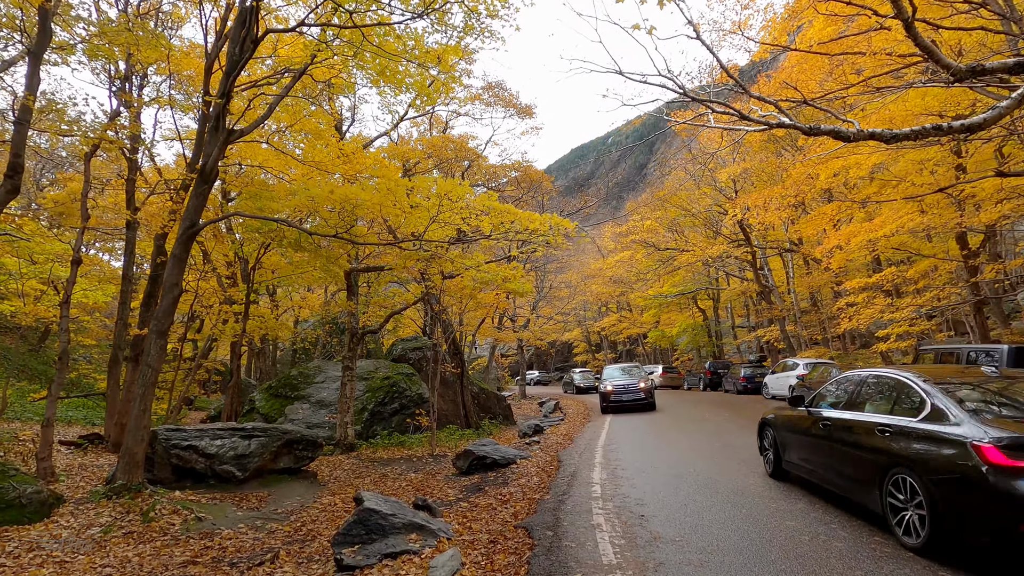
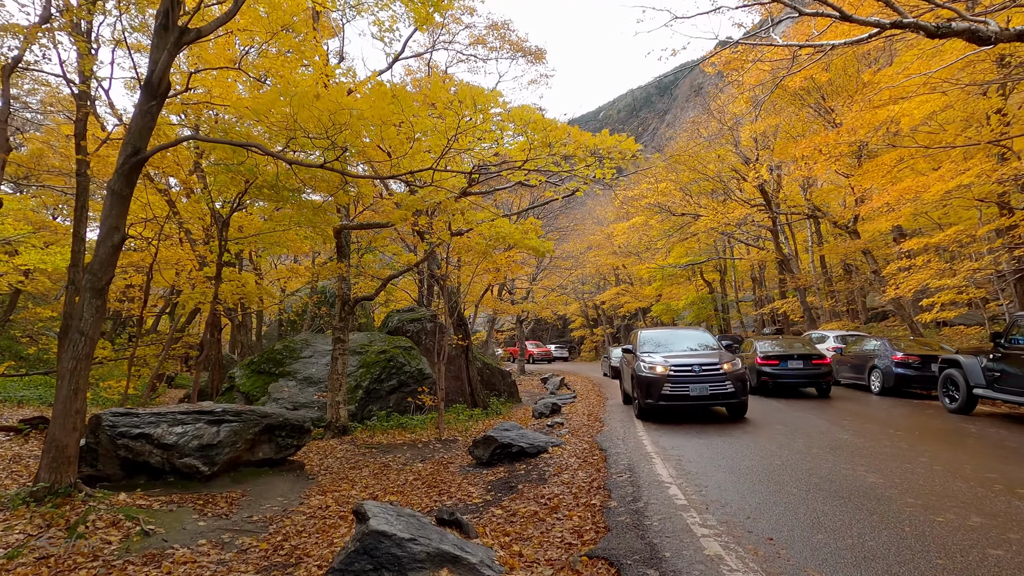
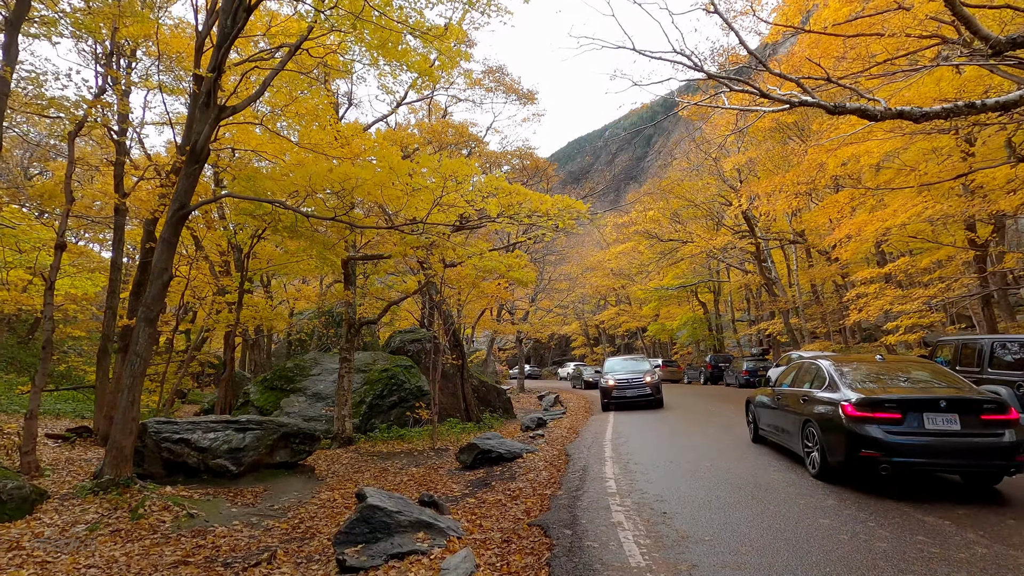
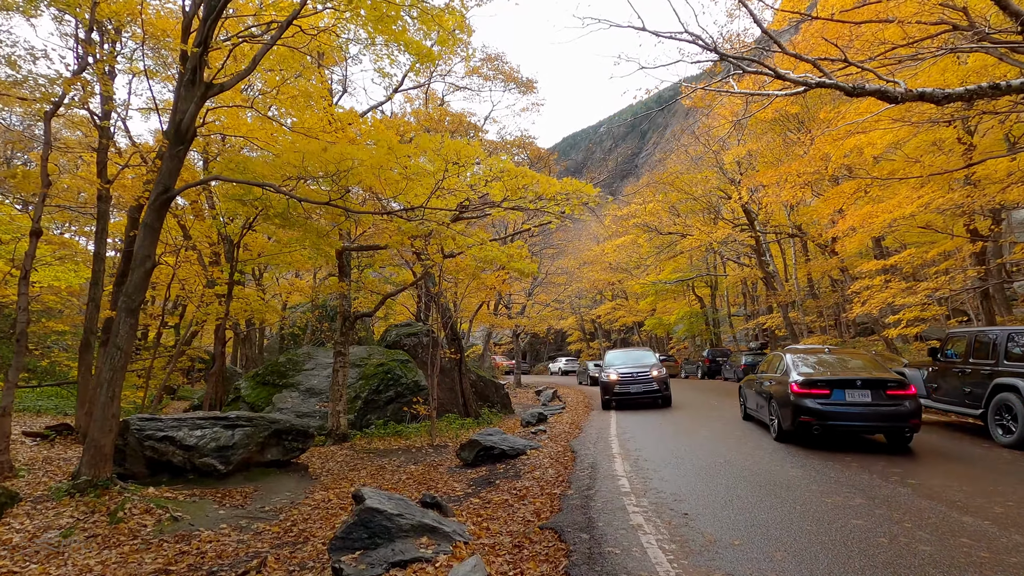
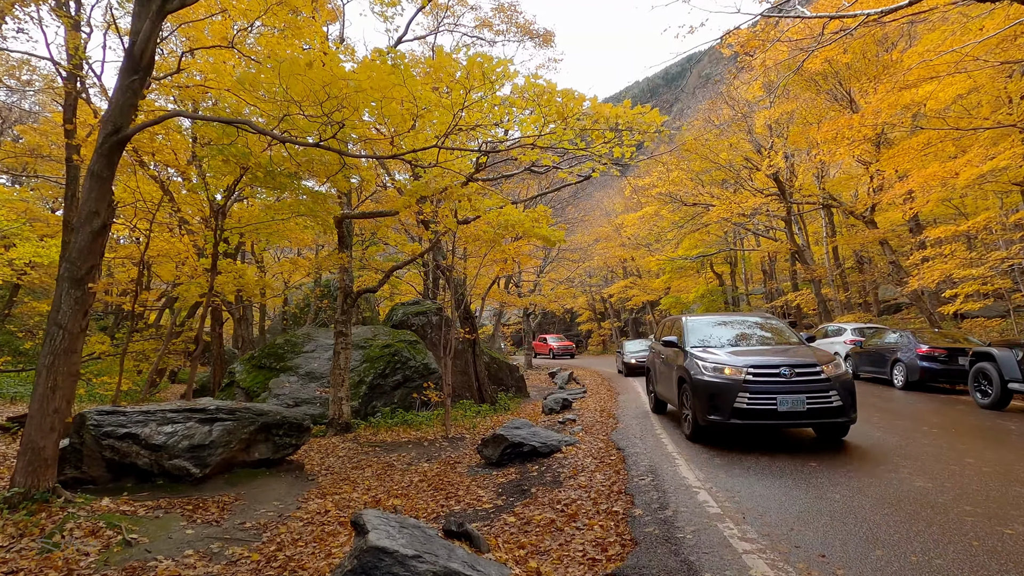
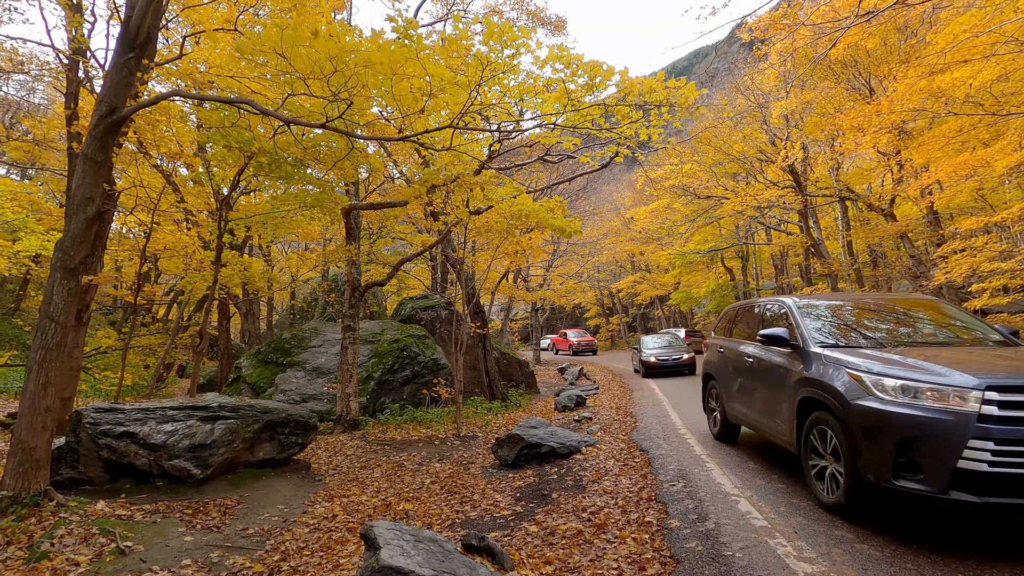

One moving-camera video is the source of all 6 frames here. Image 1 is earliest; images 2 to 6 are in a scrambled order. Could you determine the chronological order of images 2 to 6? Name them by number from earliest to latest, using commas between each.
3, 4, 2, 5, 6
